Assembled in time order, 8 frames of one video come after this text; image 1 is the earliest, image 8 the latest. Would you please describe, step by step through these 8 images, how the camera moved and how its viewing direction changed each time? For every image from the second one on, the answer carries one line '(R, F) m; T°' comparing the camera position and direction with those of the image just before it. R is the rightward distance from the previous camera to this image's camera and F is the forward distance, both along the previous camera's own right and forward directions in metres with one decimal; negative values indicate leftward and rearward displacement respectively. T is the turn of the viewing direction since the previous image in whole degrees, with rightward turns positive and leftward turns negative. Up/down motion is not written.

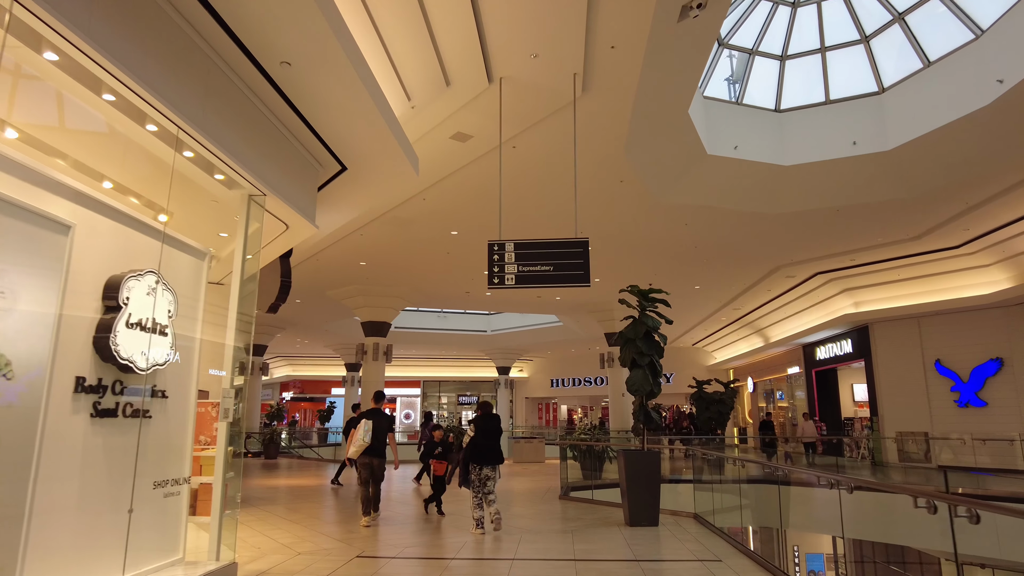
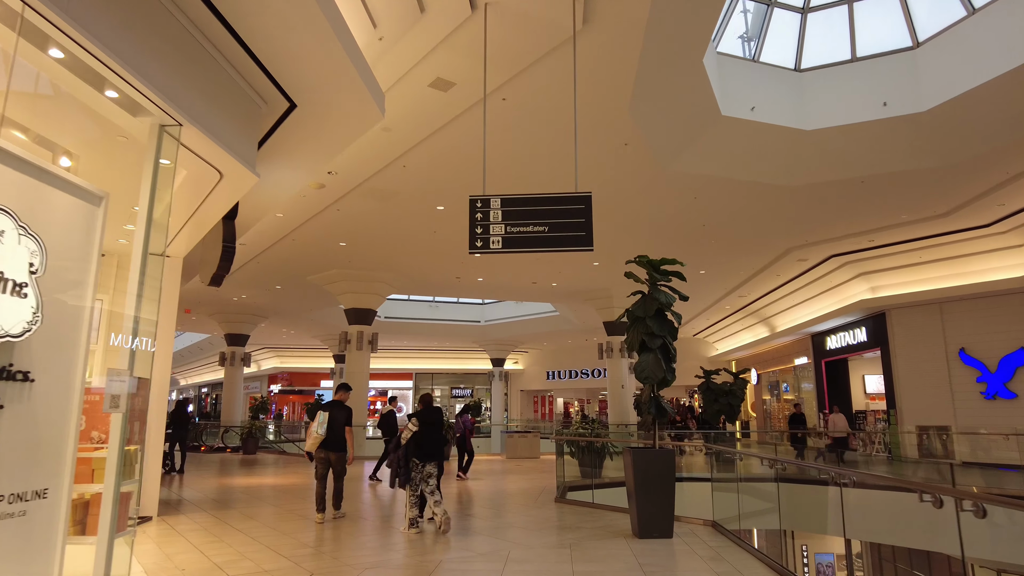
(+0.1, +1.0) m; 0°
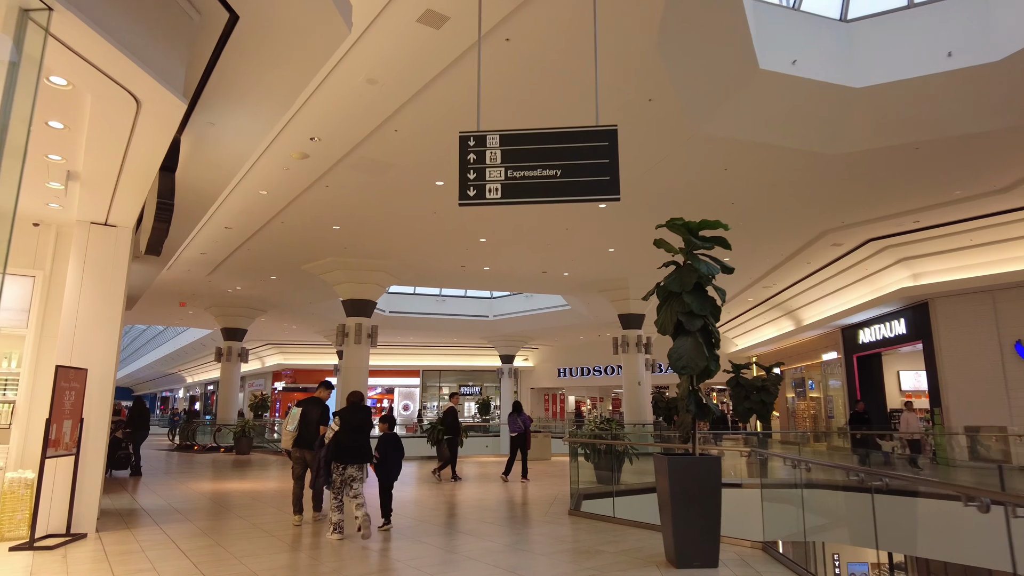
(0.0, +1.1) m; -1°
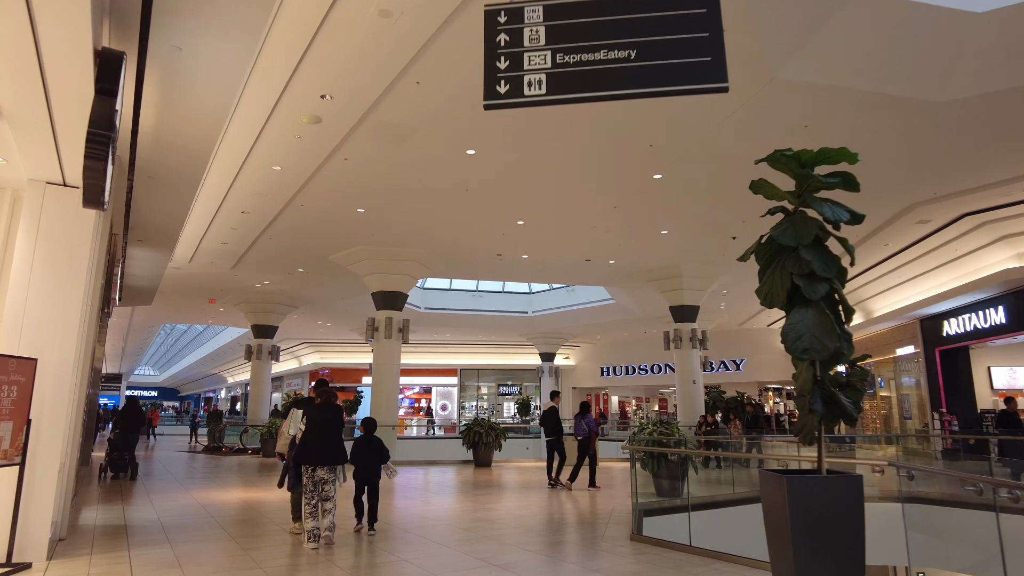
(-0.1, +1.2) m; -3°
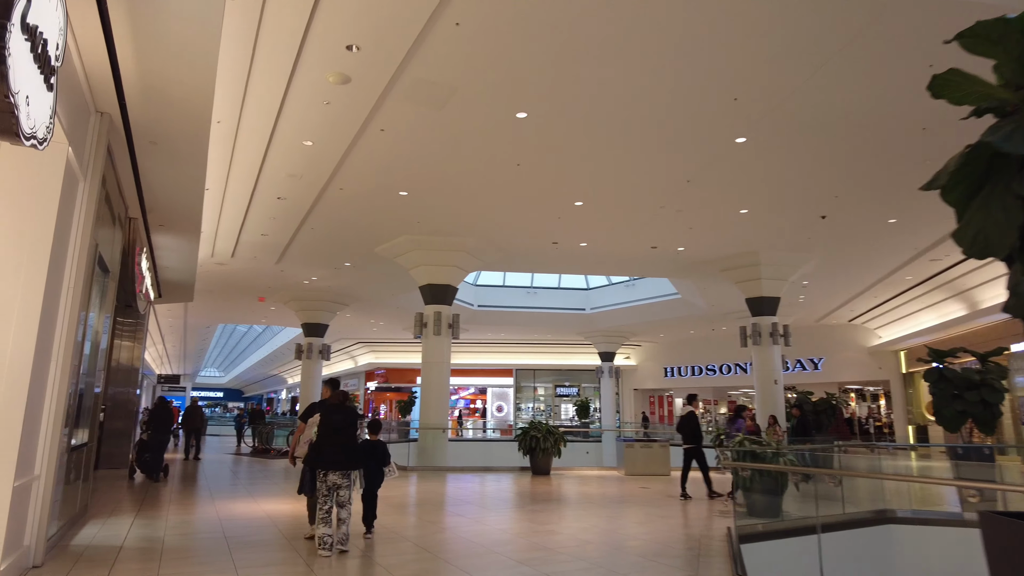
(0.0, +1.1) m; -5°
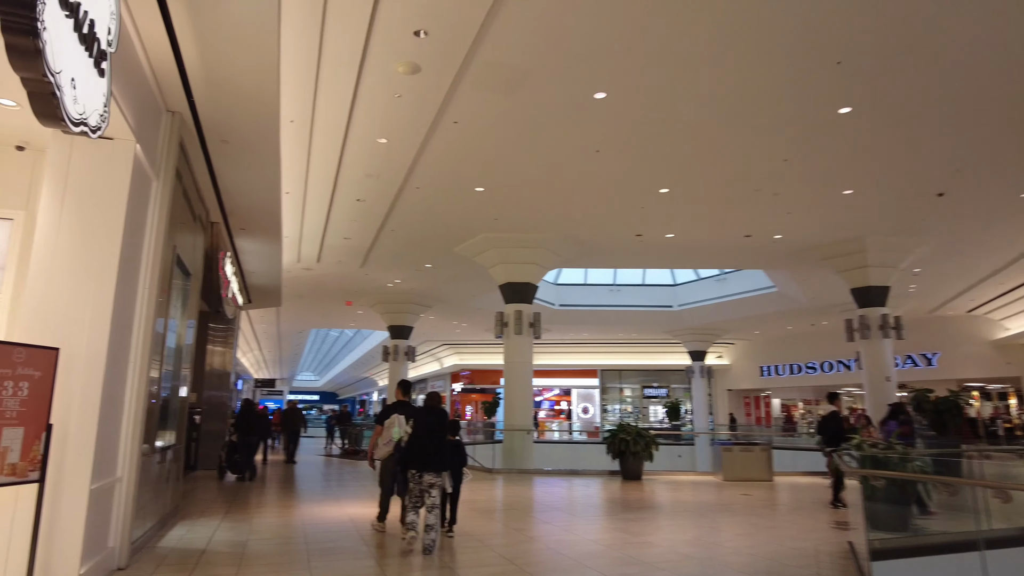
(0.0, +0.4) m; -7°
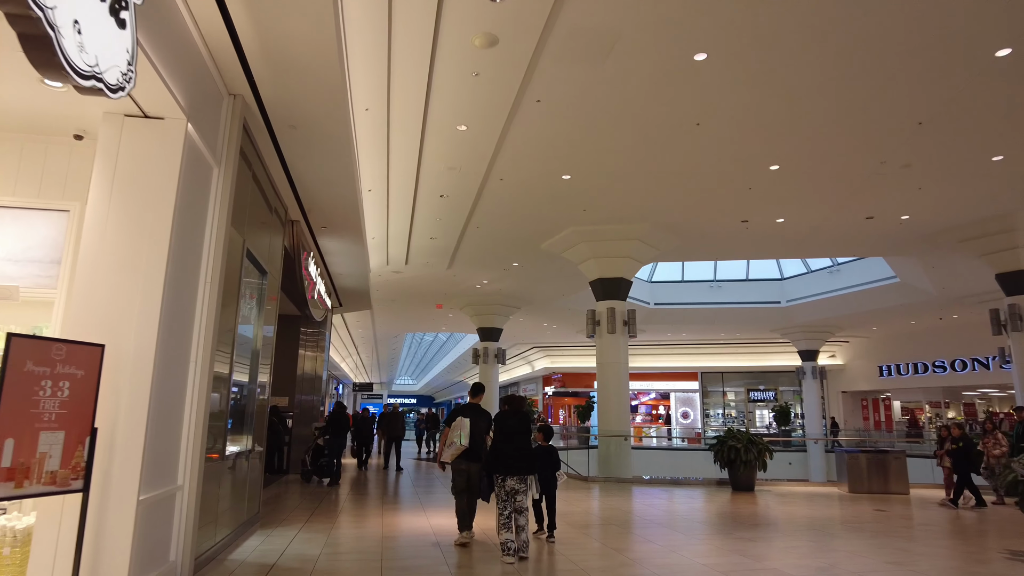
(0.0, +0.6) m; -8°
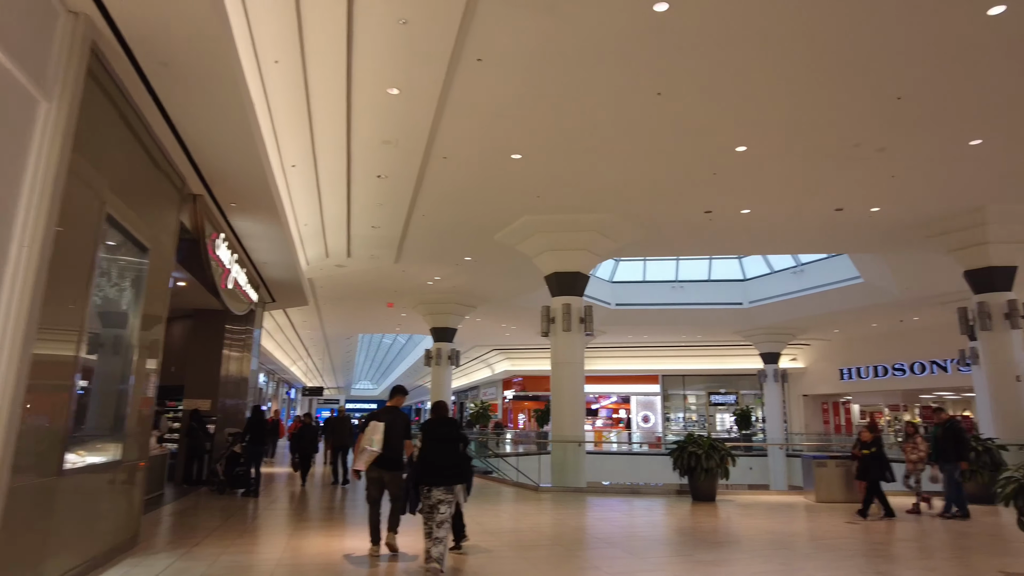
(+0.3, +0.9) m; +3°
